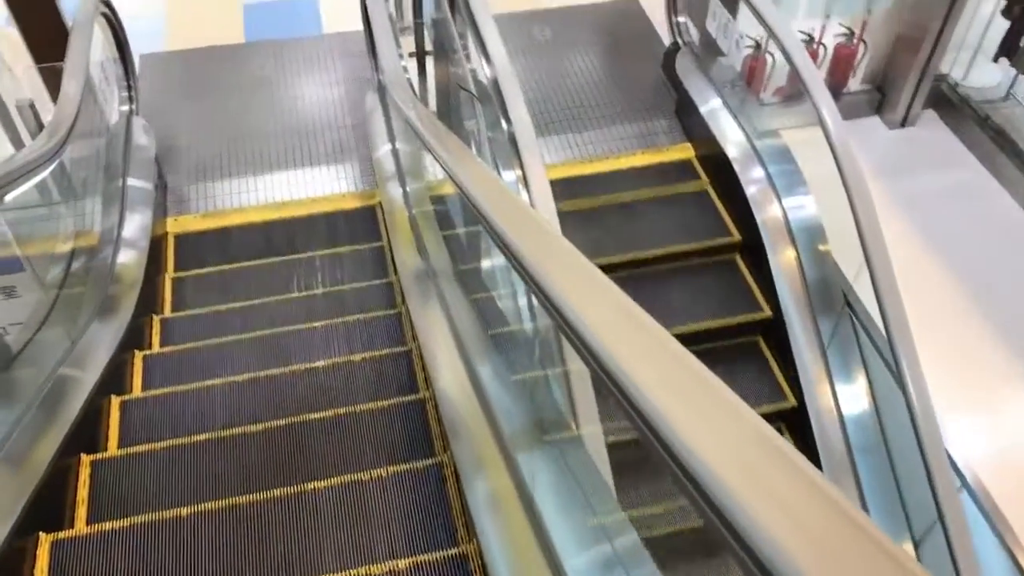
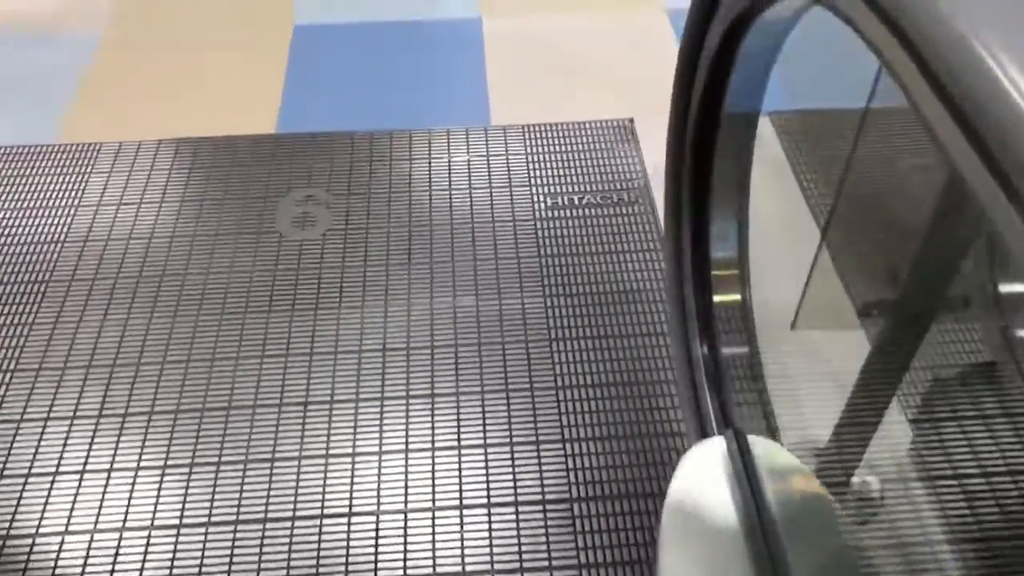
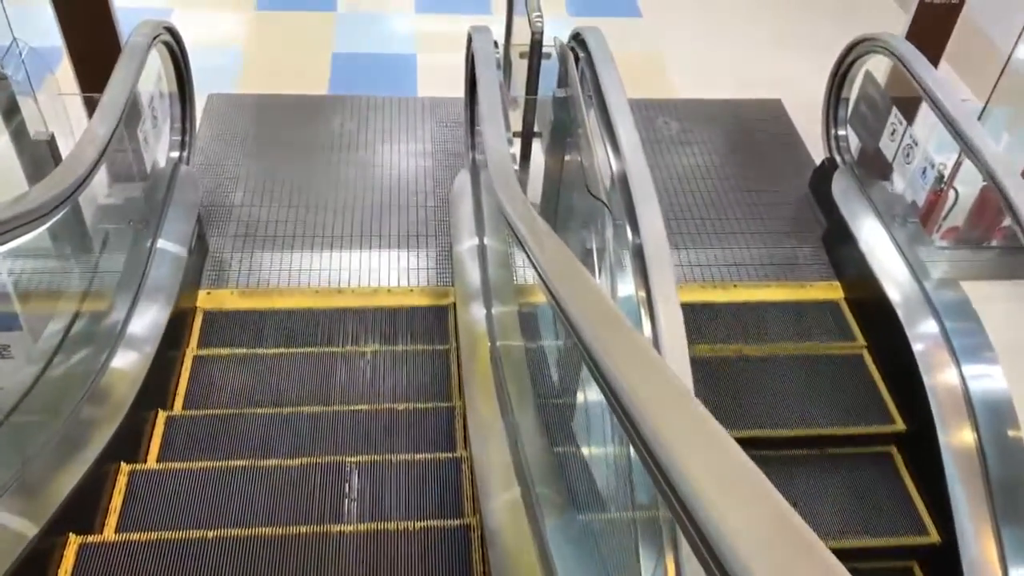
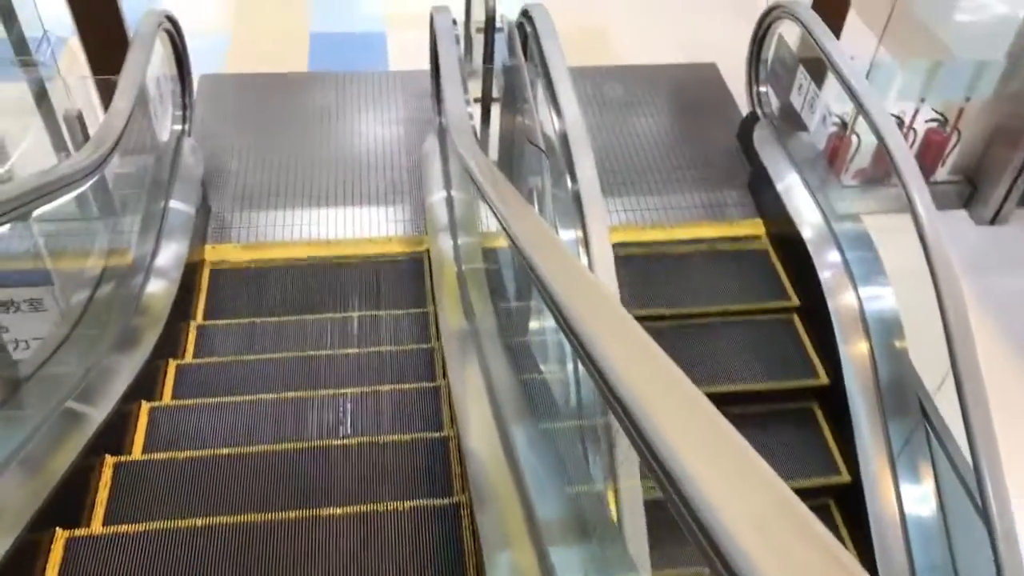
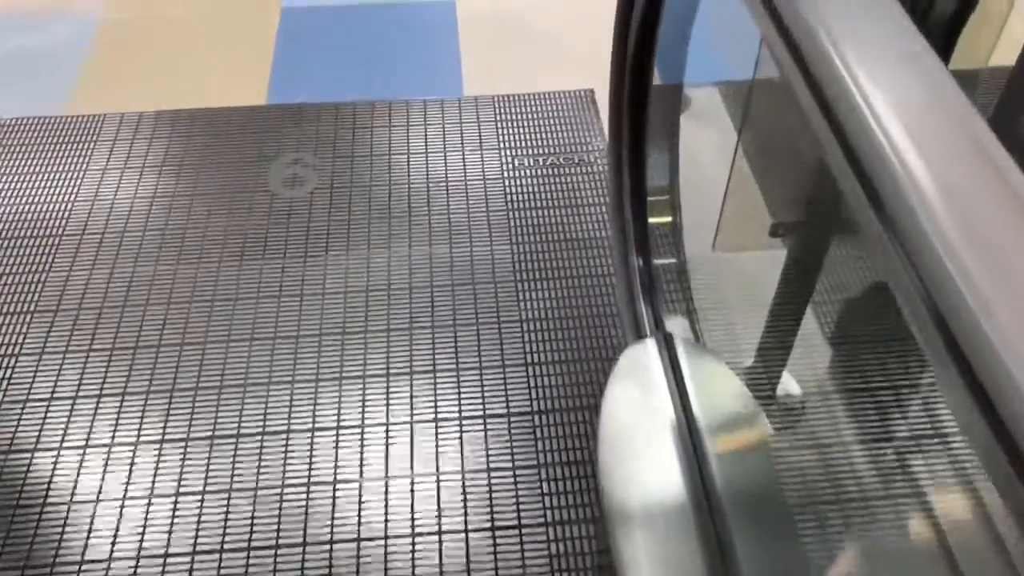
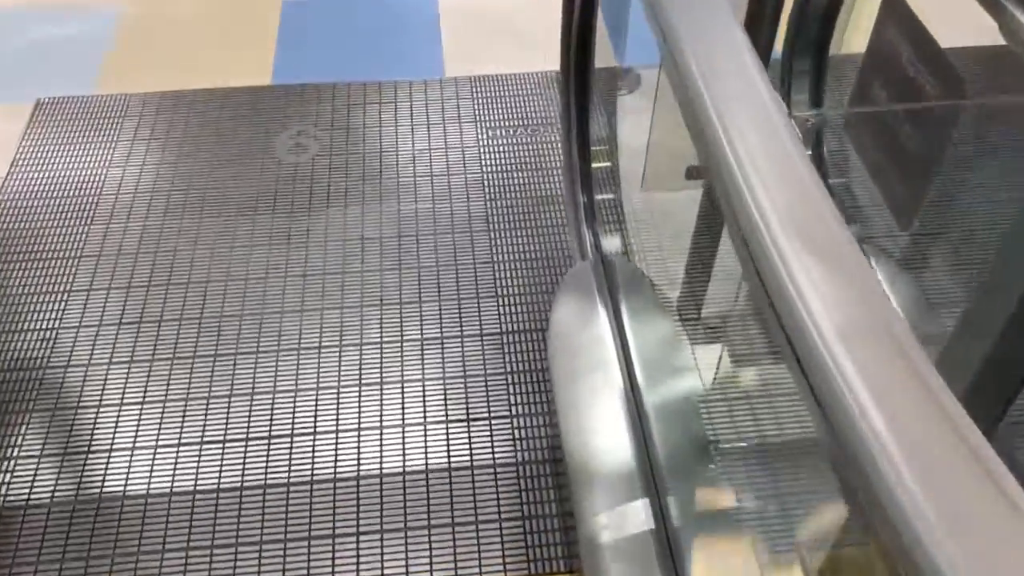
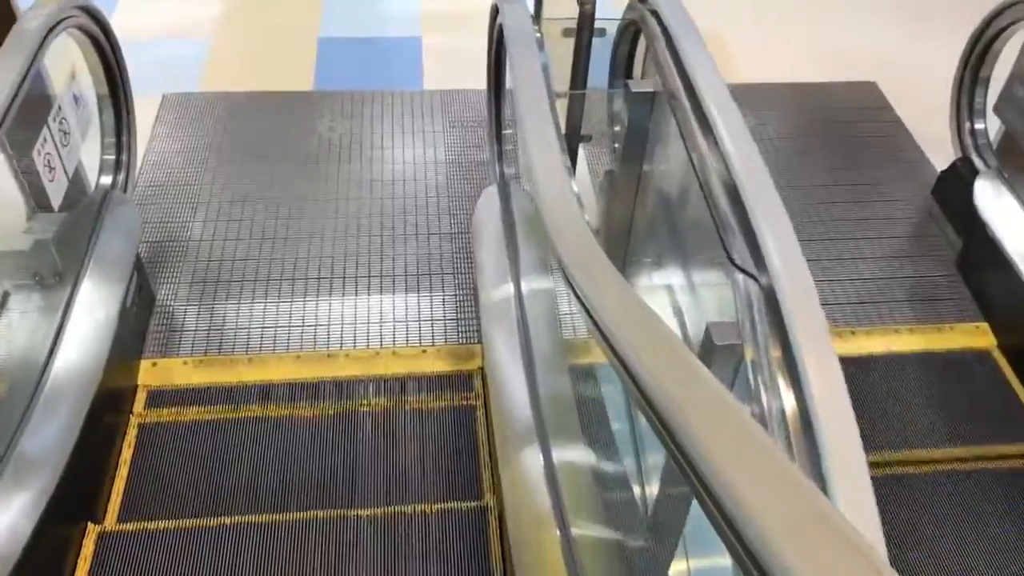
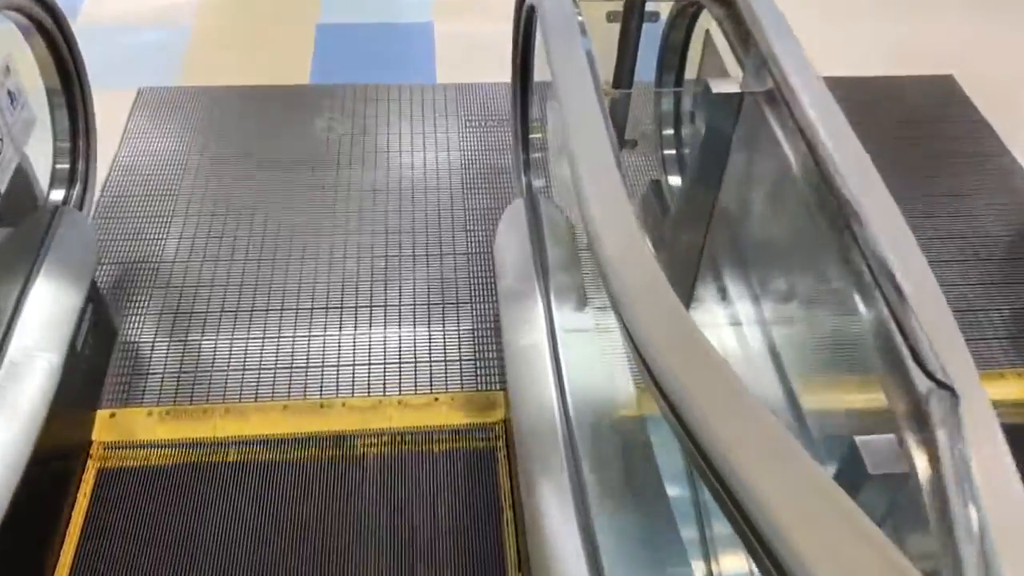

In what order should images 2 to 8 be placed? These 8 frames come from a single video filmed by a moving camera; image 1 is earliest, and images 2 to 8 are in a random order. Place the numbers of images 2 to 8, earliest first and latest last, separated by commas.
4, 3, 7, 8, 6, 5, 2
